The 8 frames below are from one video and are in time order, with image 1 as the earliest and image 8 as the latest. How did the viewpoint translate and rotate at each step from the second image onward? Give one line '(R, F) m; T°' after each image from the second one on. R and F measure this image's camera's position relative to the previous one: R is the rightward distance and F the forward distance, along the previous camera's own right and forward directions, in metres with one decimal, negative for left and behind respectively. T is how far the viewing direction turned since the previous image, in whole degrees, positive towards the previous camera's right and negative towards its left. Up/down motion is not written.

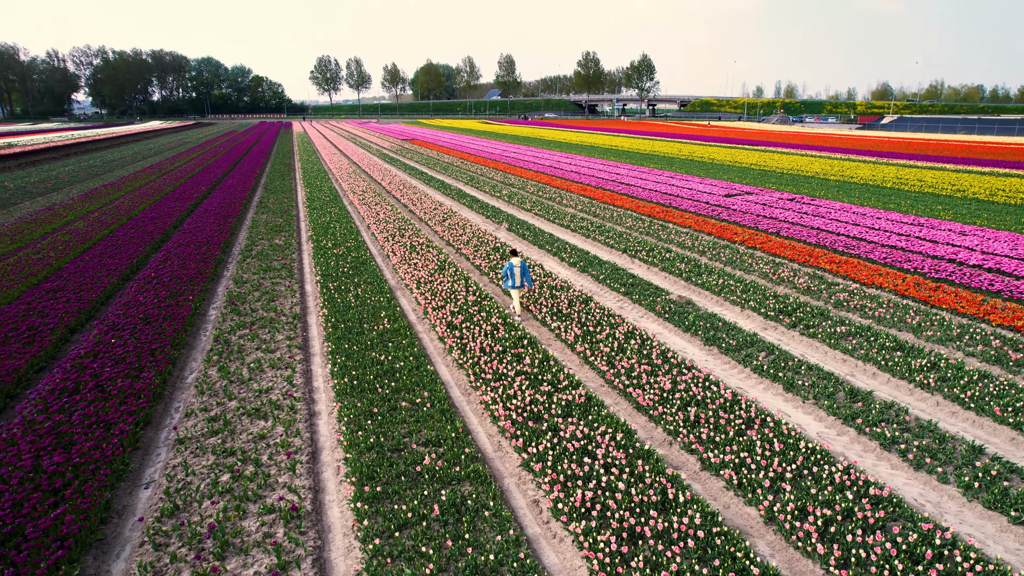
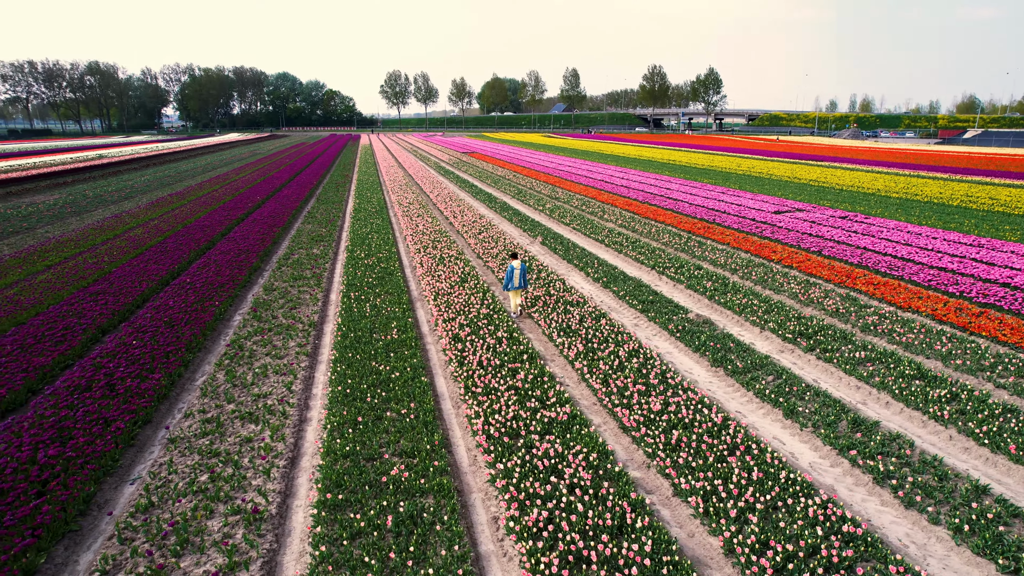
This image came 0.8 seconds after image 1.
(+0.8, 0.0) m; -5°
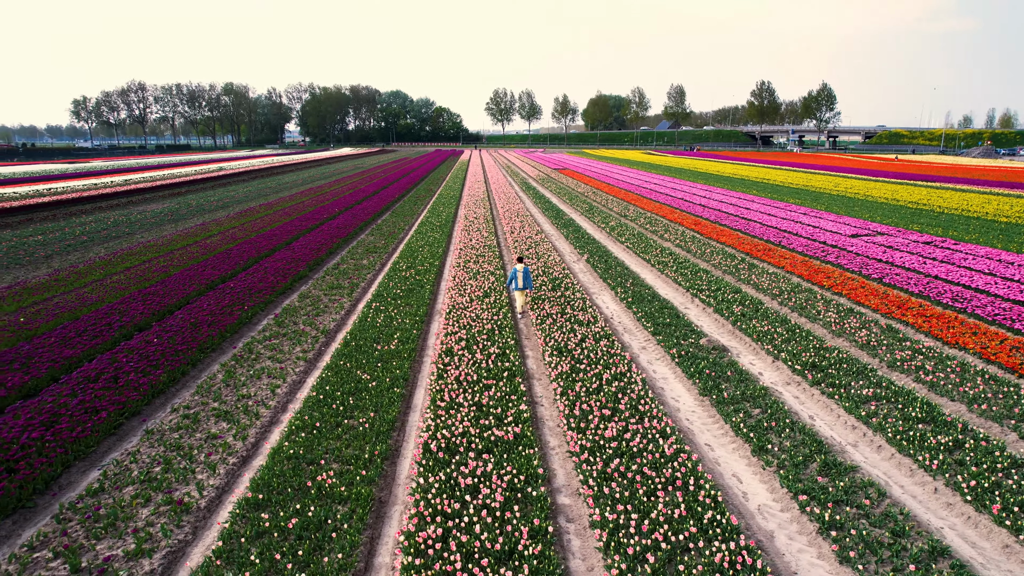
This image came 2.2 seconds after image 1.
(+1.6, +0.1) m; -9°
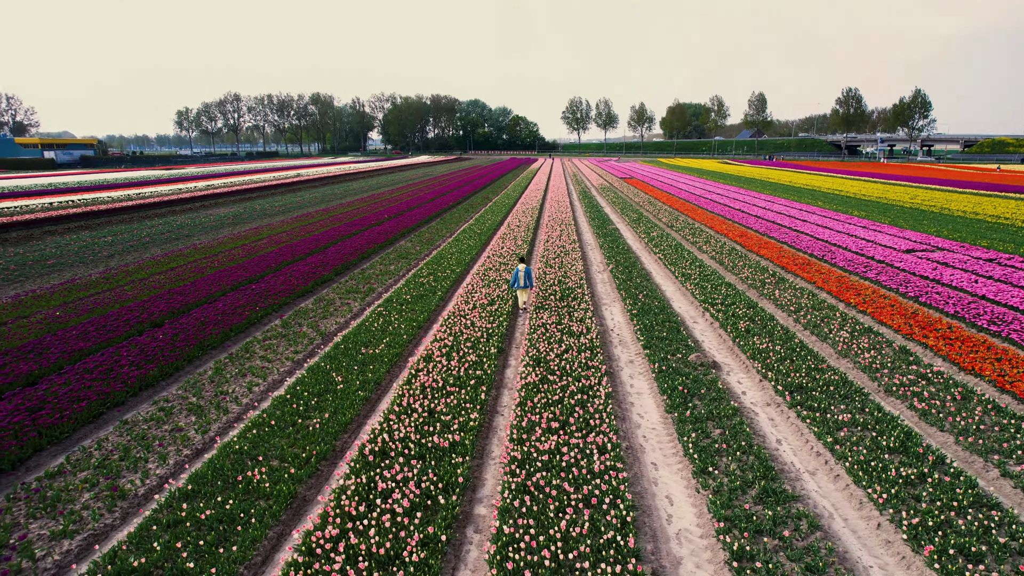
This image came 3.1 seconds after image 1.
(+1.4, +0.1) m; -7°
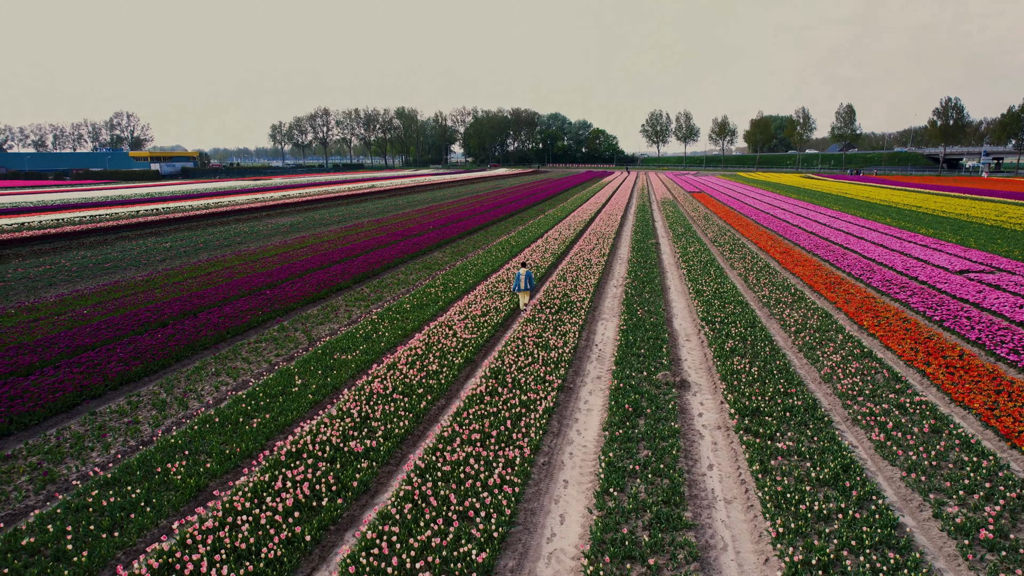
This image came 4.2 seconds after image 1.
(+1.8, +0.1) m; -7°
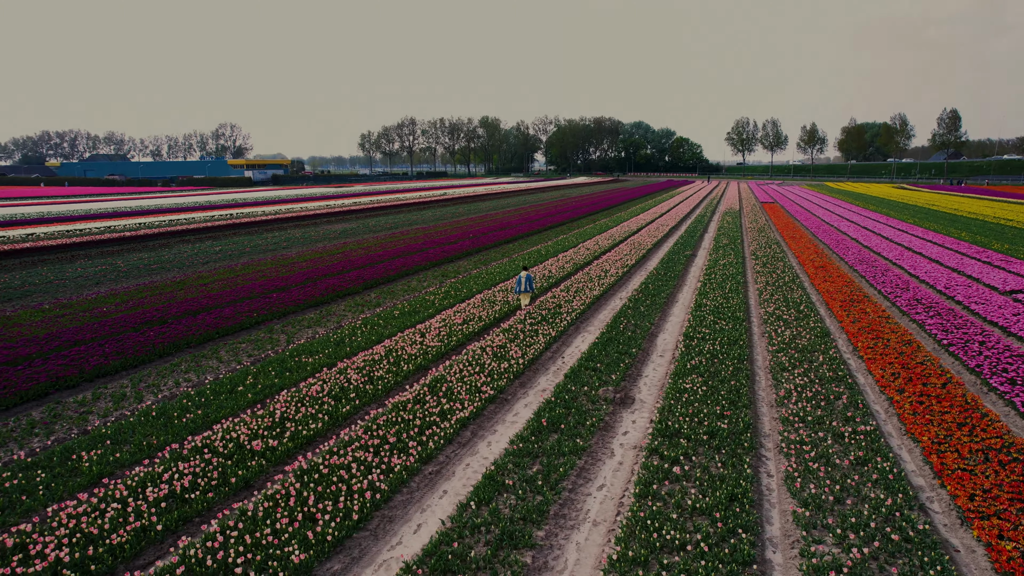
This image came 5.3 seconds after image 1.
(+2.1, +0.1) m; -7°
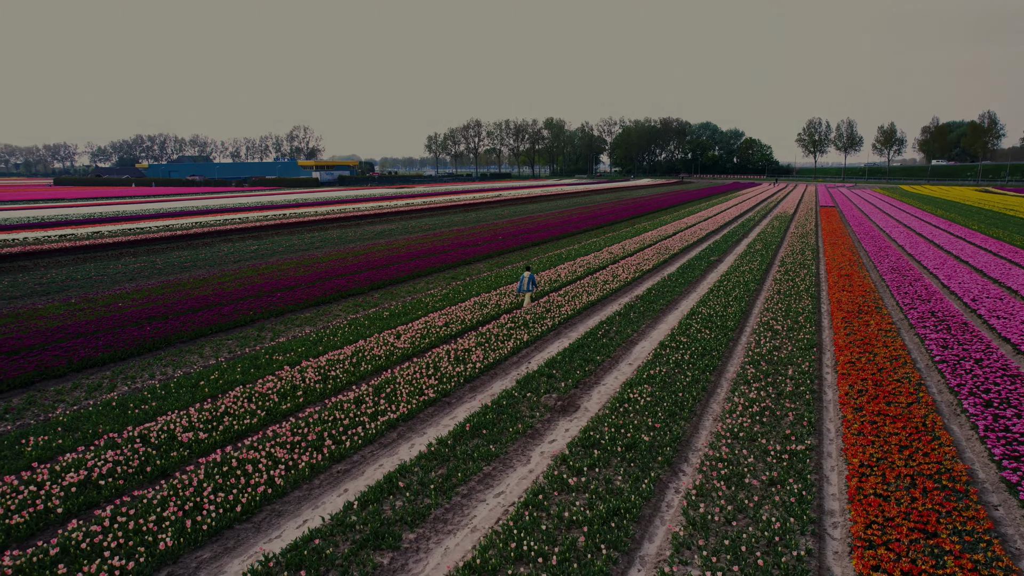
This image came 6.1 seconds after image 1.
(+1.8, 0.0) m; -6°
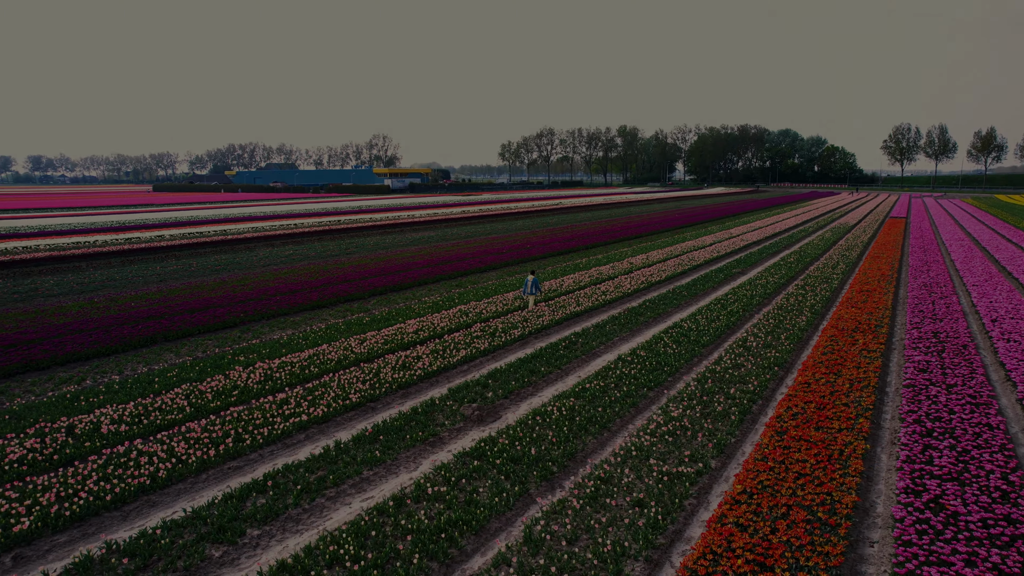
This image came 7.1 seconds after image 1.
(+2.3, +0.1) m; -7°
